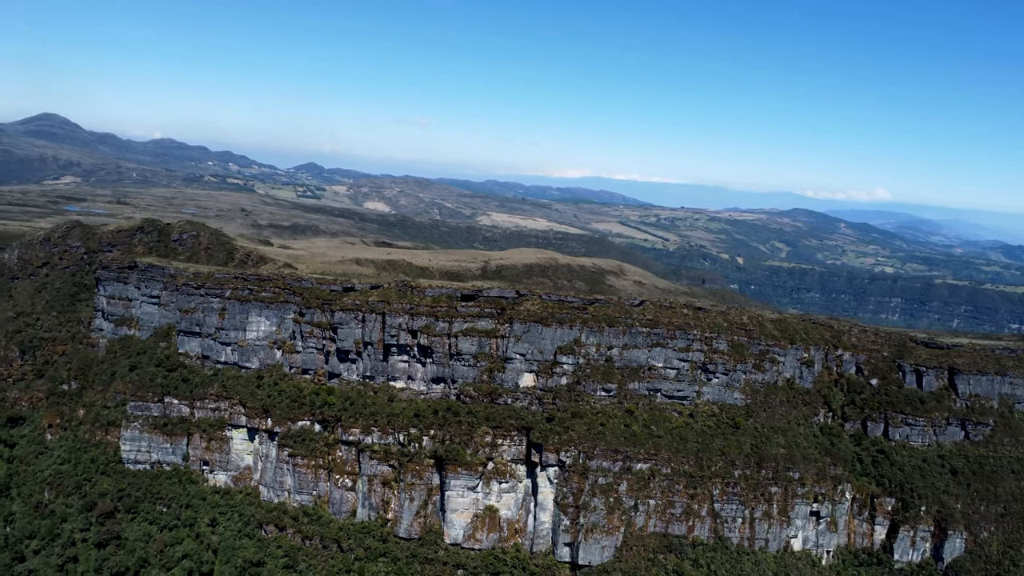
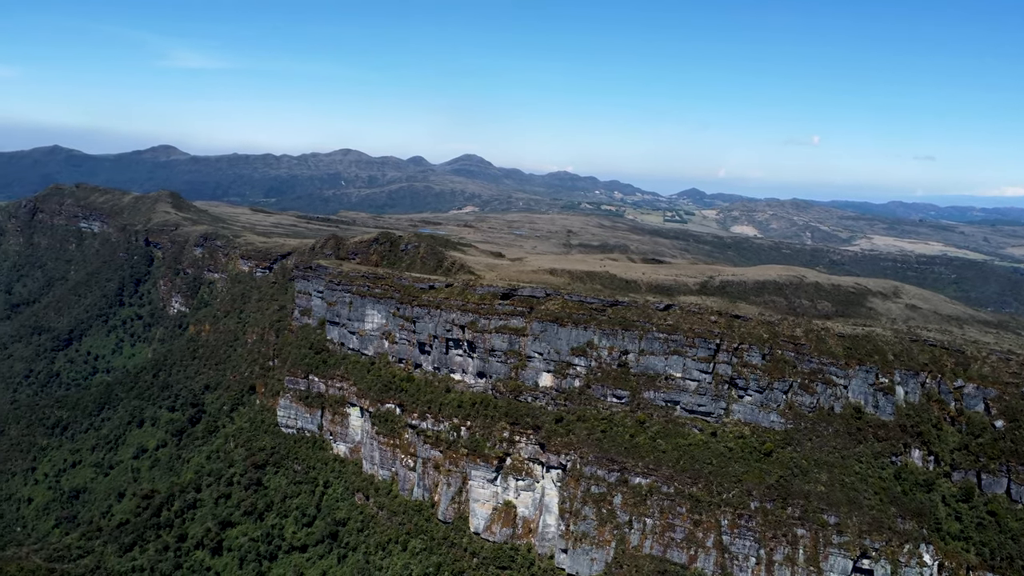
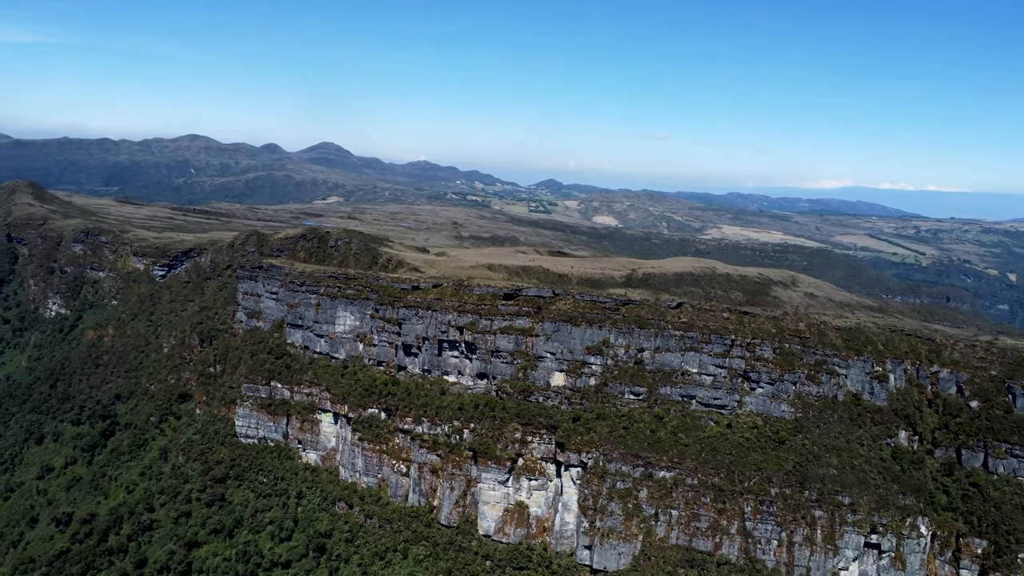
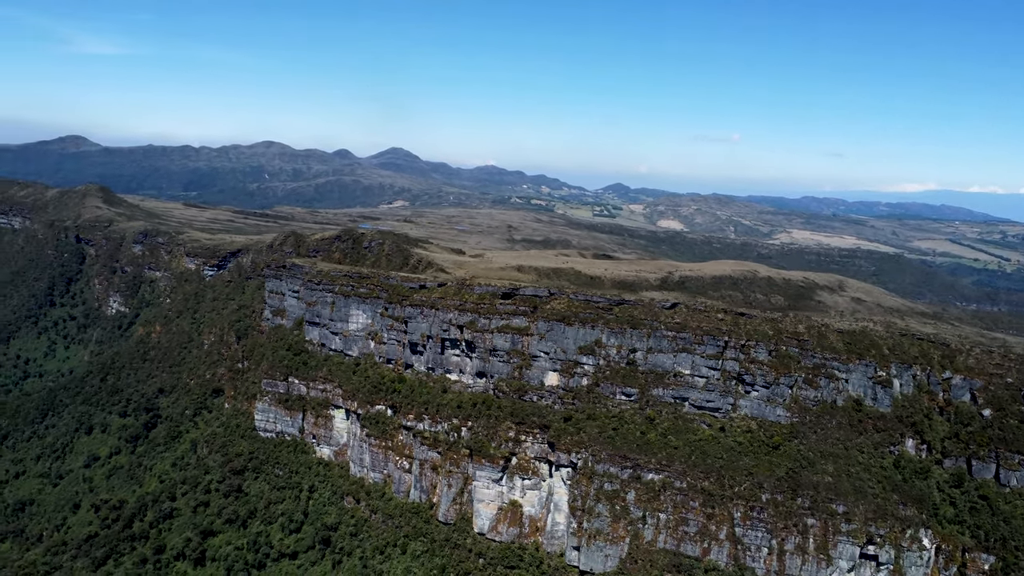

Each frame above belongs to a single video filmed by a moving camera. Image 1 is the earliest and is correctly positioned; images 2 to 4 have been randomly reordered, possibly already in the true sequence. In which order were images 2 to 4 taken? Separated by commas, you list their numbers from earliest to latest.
3, 4, 2
